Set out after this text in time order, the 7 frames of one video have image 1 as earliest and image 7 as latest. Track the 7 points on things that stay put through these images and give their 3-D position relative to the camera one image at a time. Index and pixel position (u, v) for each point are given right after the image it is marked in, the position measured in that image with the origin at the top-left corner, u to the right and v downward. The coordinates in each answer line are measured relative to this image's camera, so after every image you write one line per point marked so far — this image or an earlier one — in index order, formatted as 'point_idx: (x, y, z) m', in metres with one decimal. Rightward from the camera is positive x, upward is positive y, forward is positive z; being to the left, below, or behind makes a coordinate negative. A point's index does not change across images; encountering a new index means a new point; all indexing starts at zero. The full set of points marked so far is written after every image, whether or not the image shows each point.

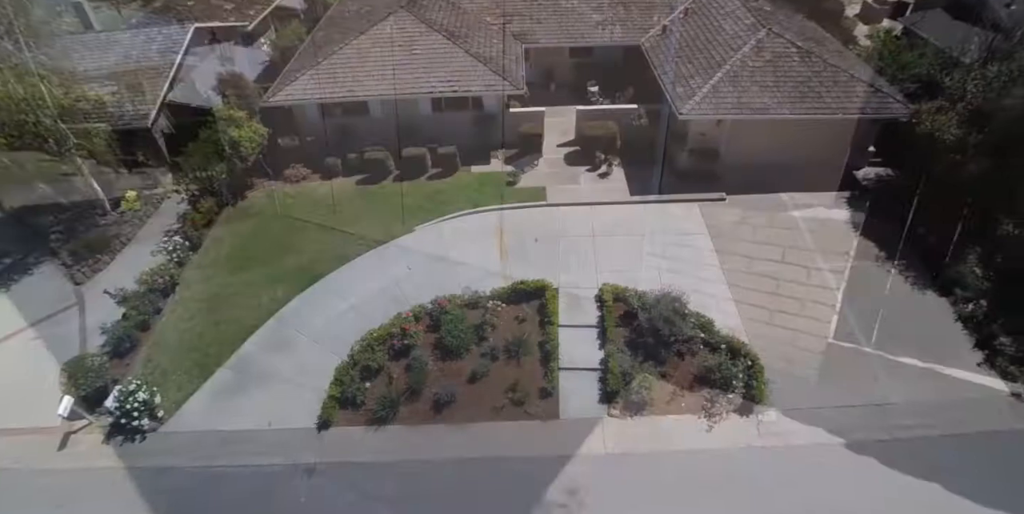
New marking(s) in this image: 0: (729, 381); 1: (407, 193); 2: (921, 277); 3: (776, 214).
0: (+5.2, -3.0, +12.5) m
1: (-3.7, +2.3, +18.8) m
2: (+12.3, -0.5, +15.5) m
3: (+8.8, +1.5, +17.3) m
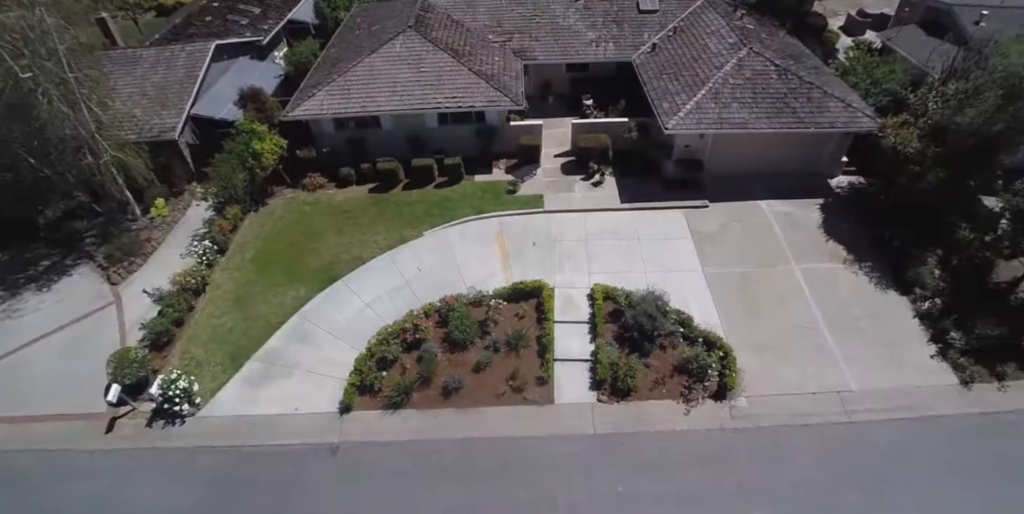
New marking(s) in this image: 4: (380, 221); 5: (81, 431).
0: (+5.2, -3.1, +14.1) m
1: (-3.7, +2.2, +20.4) m
2: (+12.3, -0.6, +17.1) m
3: (+8.8, +1.4, +18.8) m
4: (-4.9, +1.4, +19.6) m
5: (-12.2, -4.9, +14.7) m
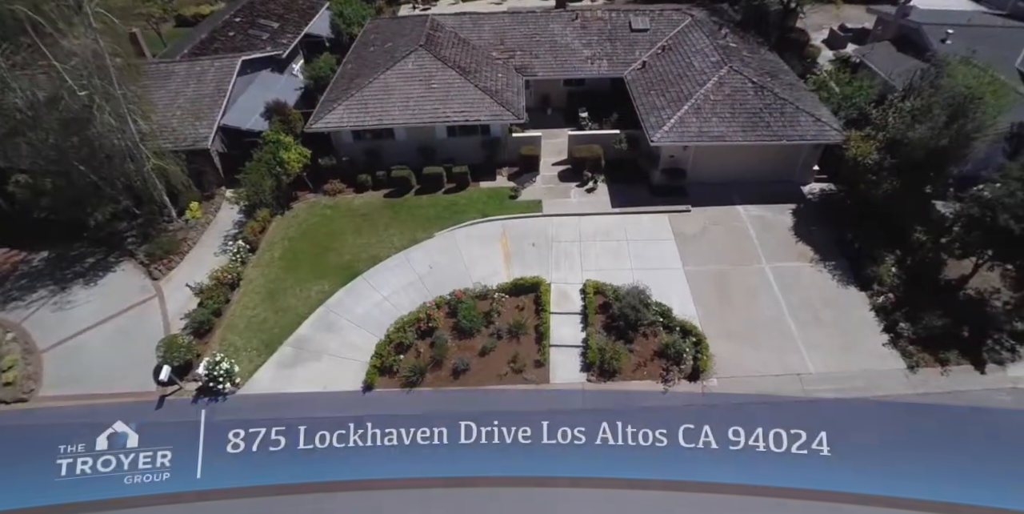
0: (+5.2, -3.0, +16.1) m
1: (-3.7, +2.3, +22.4) m
2: (+12.3, -0.6, +19.1) m
3: (+8.9, +1.4, +20.9) m
4: (-4.9, +1.4, +21.6) m
5: (-12.1, -4.8, +16.8) m
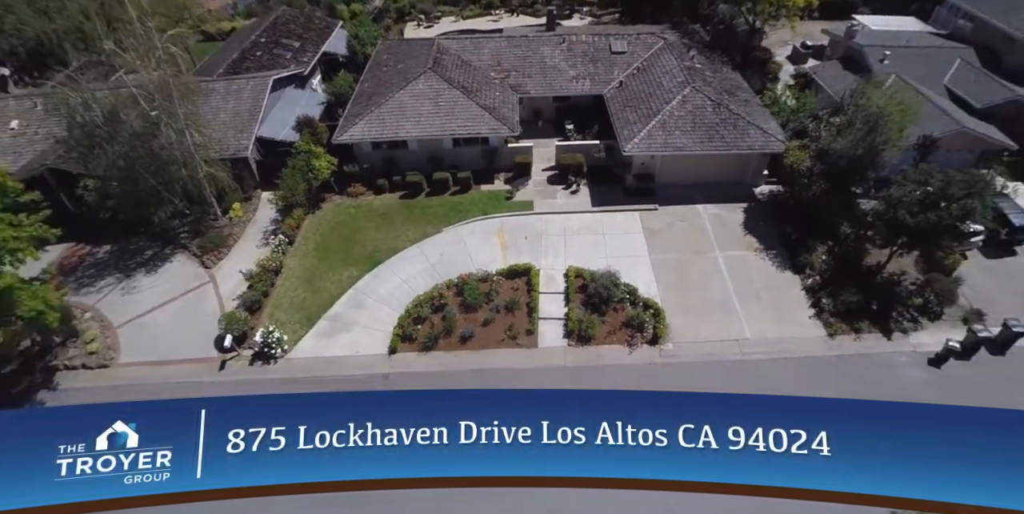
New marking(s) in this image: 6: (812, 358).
0: (+5.1, -2.6, +20.0) m
1: (-3.9, +2.7, +26.4) m
2: (+12.2, -0.2, +23.0) m
3: (+8.7, +1.8, +24.8) m
4: (-5.0, +1.8, +25.5) m
5: (-12.3, -4.4, +20.7) m
6: (+11.3, -3.8, +19.5) m
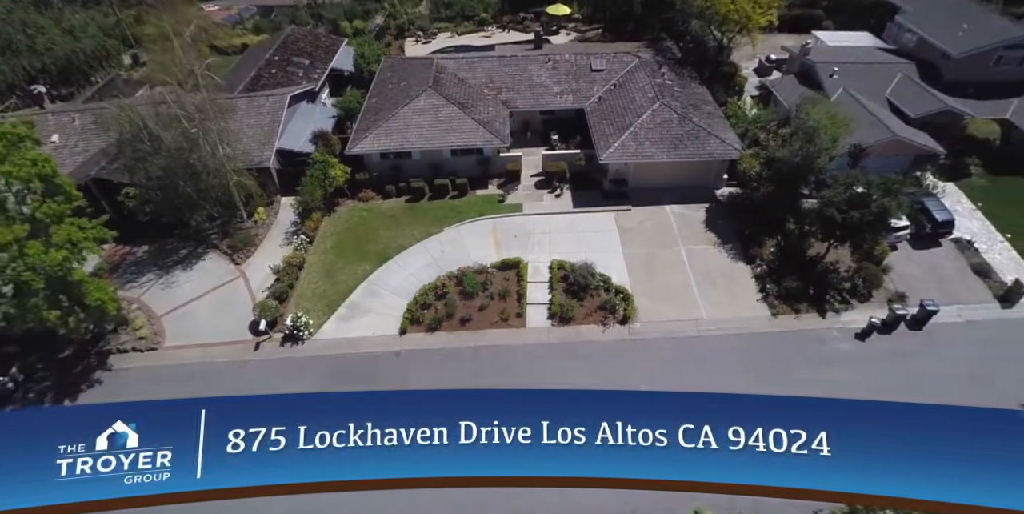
0: (+4.7, -2.3, +23.7) m
1: (-4.3, +2.9, +29.9) m
2: (+11.7, +0.2, +26.8) m
3: (+8.2, +2.2, +28.5) m
4: (-5.5, +2.0, +29.1) m
5: (-12.6, -4.3, +24.2) m
6: (+11.0, -3.4, +23.2) m
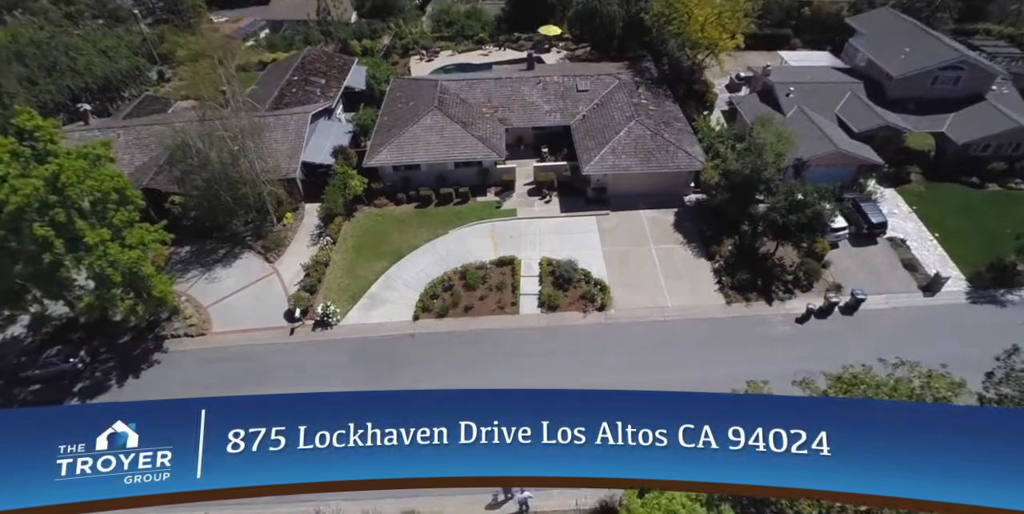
0: (+4.5, -2.2, +28.2) m
1: (-4.6, +3.0, +34.4) m
2: (+11.5, +0.4, +31.3) m
3: (+8.0, +2.3, +33.1) m
4: (-5.8, +2.1, +33.6) m
5: (-12.9, -4.2, +28.6) m
6: (+10.7, -3.3, +27.8) m
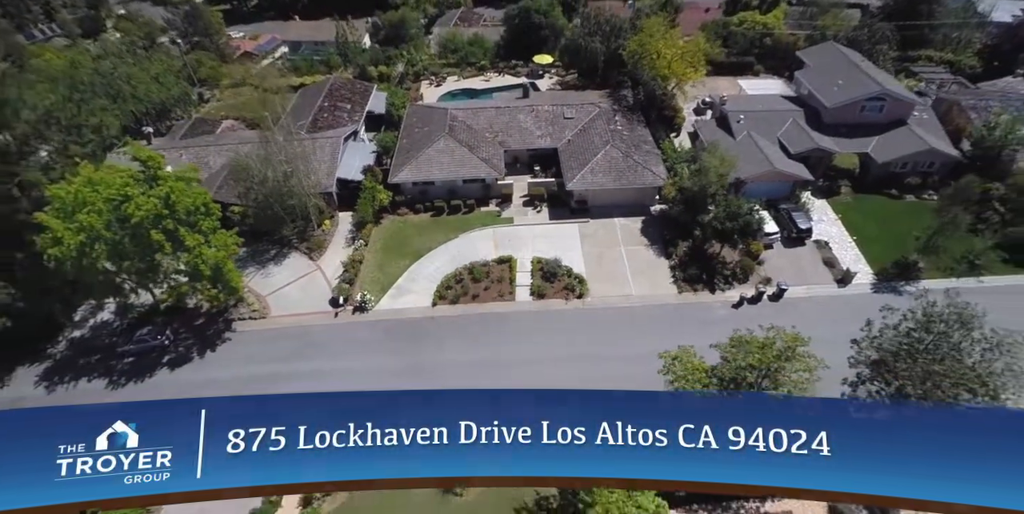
0: (+4.3, -2.1, +36.0) m
1: (-4.8, +3.1, +42.2) m
2: (+11.3, +0.4, +39.1) m
3: (+7.8, +2.4, +40.8) m
4: (-6.0, +2.2, +41.3) m
5: (-13.0, -4.2, +36.3) m
6: (+10.5, -3.2, +35.6) m
